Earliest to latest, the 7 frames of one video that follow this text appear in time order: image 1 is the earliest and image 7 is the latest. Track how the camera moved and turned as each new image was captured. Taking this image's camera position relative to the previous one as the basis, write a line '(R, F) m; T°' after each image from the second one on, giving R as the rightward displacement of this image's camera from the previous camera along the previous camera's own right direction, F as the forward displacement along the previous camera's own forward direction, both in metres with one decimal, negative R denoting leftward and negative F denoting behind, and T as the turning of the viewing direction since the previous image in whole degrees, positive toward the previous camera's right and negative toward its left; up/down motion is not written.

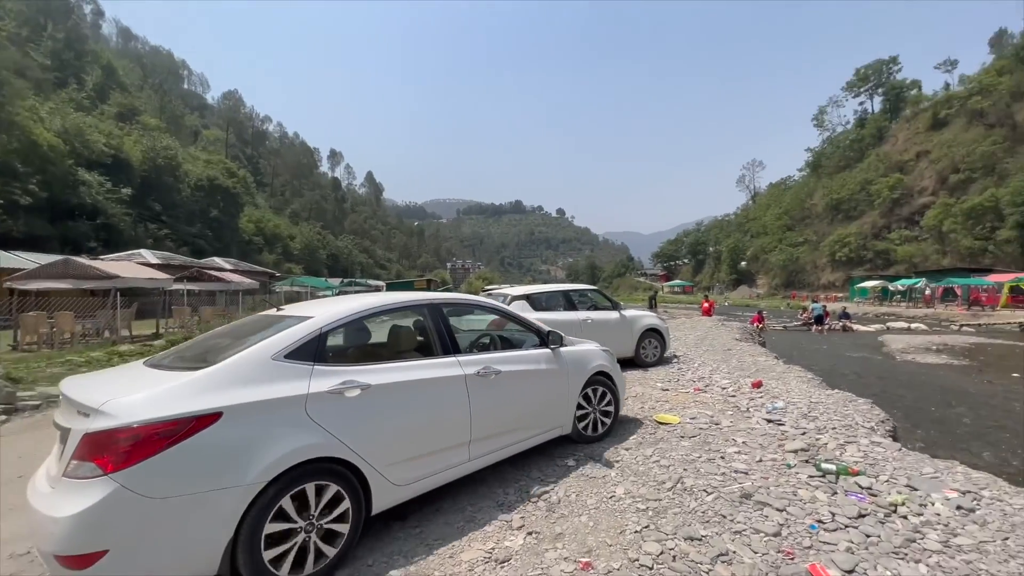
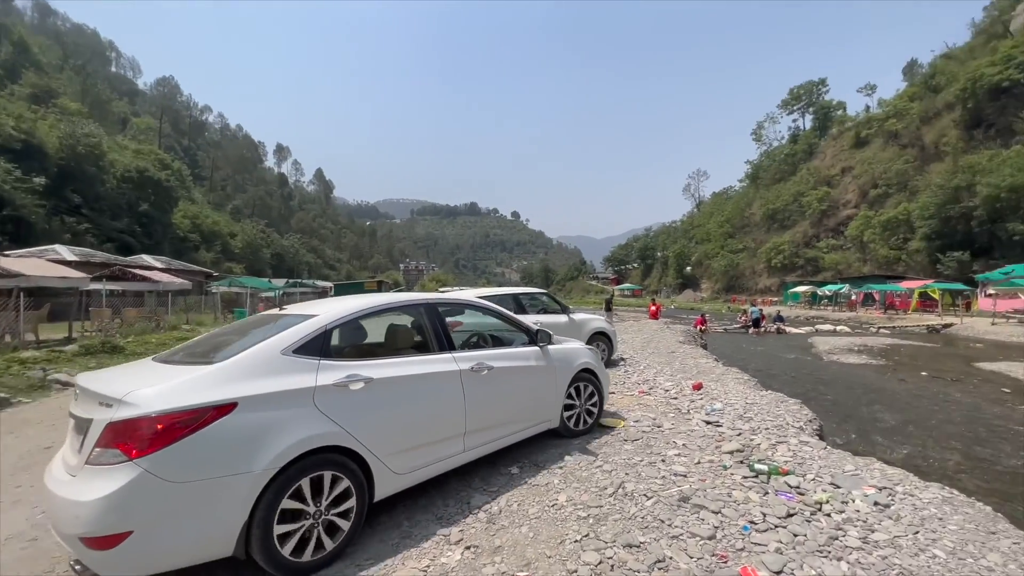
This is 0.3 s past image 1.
(+0.1, +0.1) m; +6°
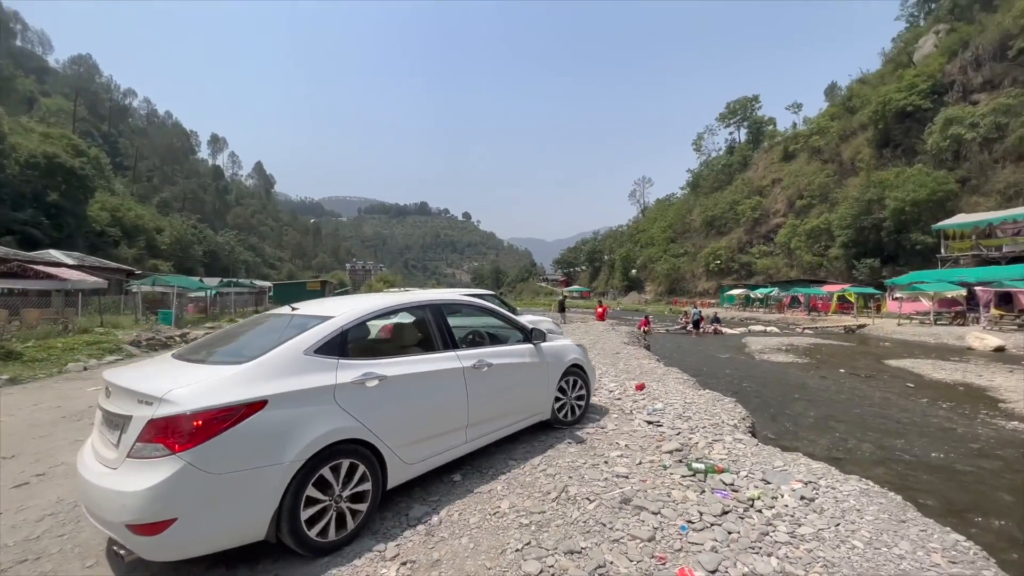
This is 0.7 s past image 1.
(+0.1, +0.1) m; +6°
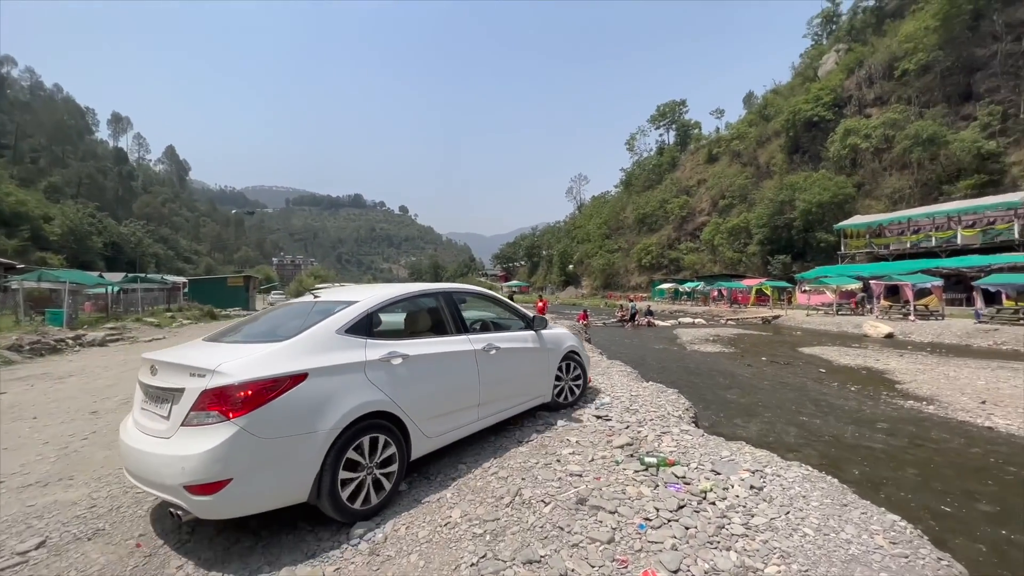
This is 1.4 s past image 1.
(-0.1, +0.3) m; +8°
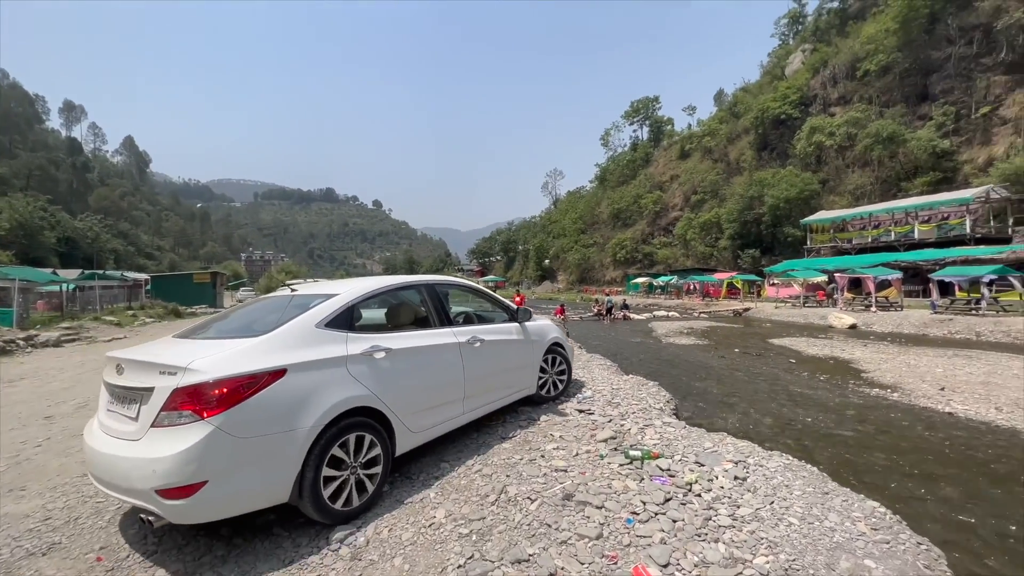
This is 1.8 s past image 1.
(-0.1, +0.1) m; +3°
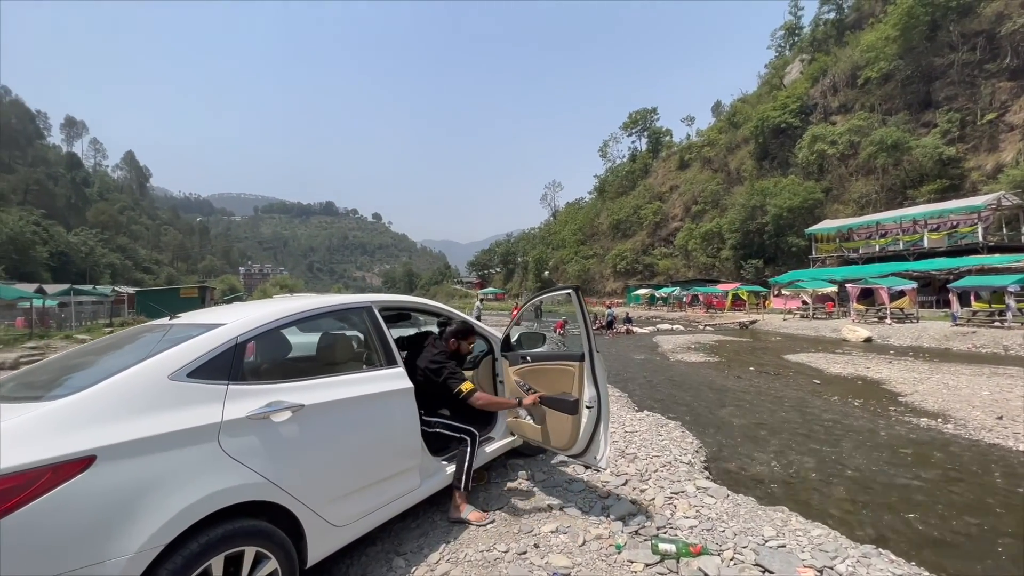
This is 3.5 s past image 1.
(+0.1, +1.3) m; 0°
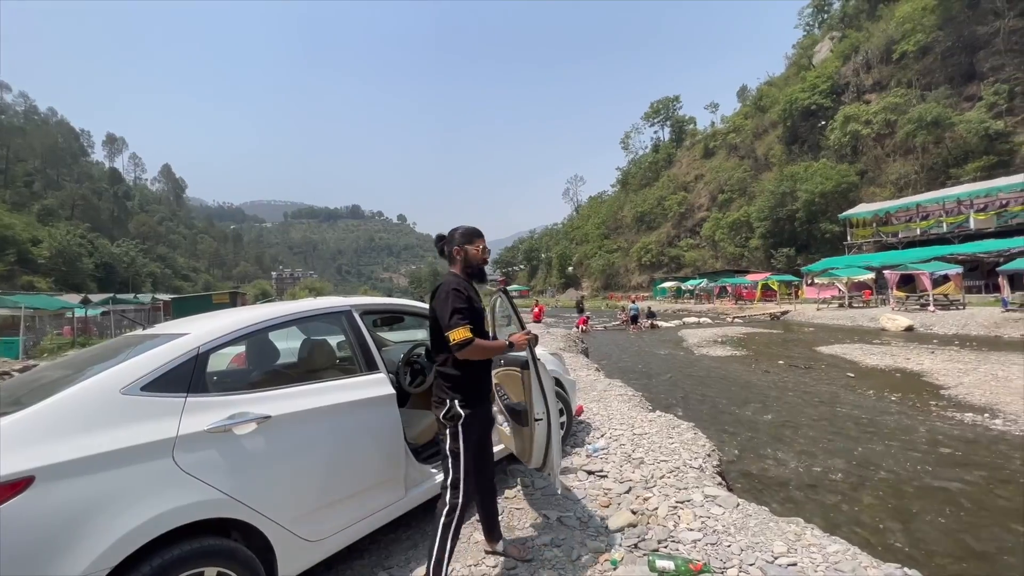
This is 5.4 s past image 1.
(+0.3, +0.2) m; -3°
